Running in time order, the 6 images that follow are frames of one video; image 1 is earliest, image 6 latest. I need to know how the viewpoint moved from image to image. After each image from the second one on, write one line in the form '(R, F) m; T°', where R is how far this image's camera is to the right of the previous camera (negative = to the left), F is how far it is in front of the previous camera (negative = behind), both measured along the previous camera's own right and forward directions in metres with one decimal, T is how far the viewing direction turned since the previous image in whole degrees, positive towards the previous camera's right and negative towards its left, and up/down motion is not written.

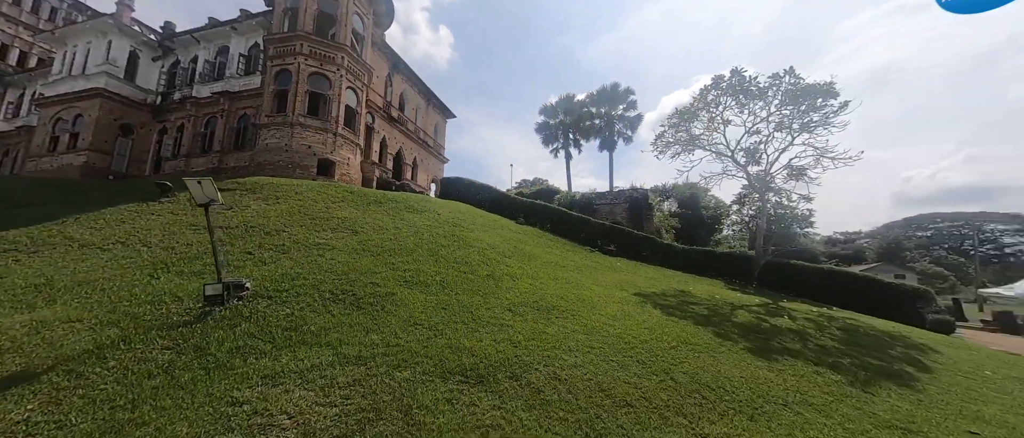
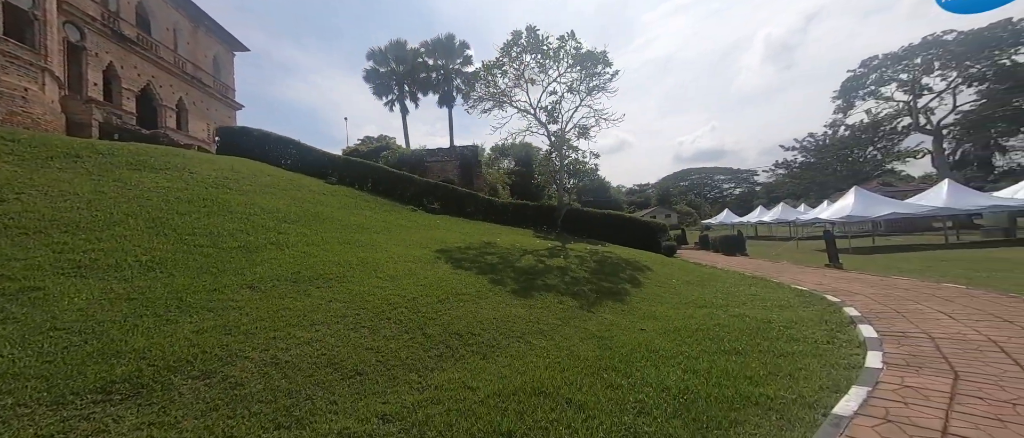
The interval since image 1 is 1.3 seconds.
(+1.8, +0.1) m; +23°
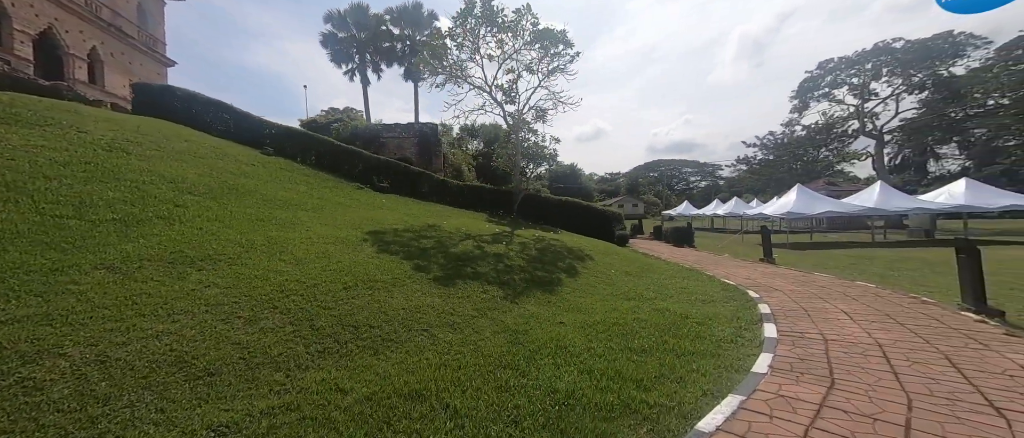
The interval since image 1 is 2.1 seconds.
(+0.9, +0.4) m; +4°
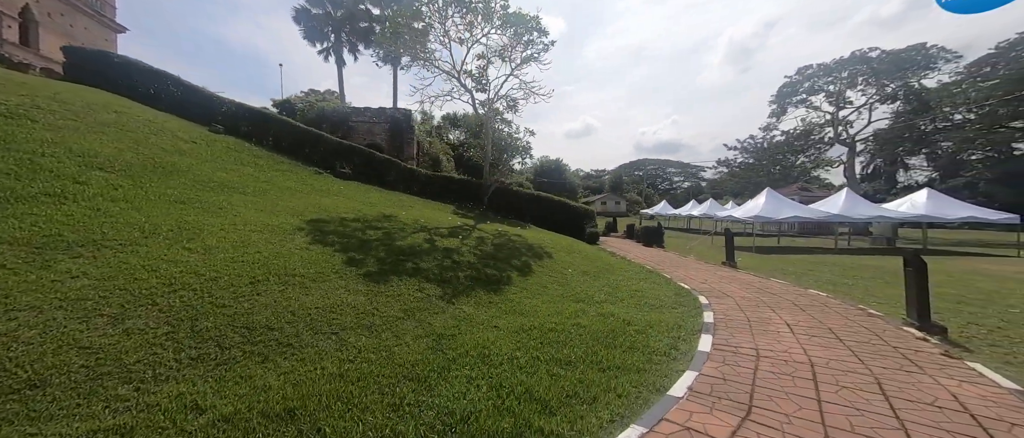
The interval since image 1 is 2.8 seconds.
(+0.7, +0.4) m; +2°
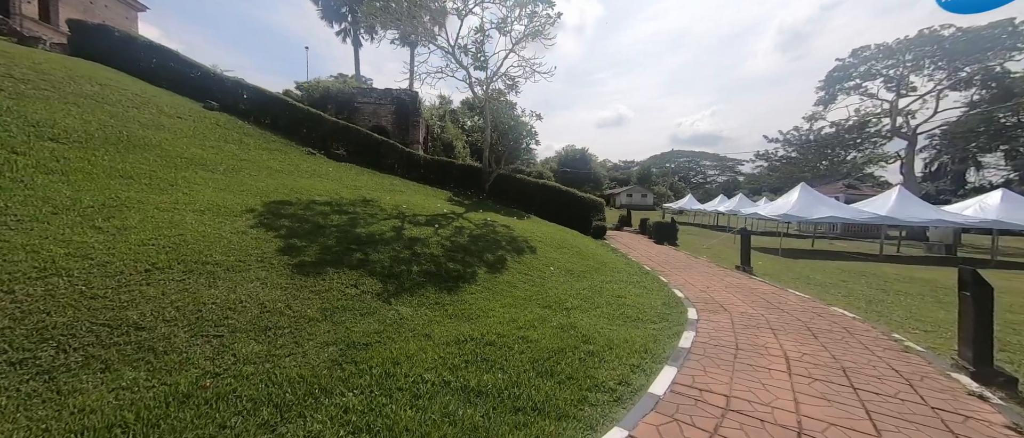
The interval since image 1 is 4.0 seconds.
(+1.0, +0.8) m; -4°
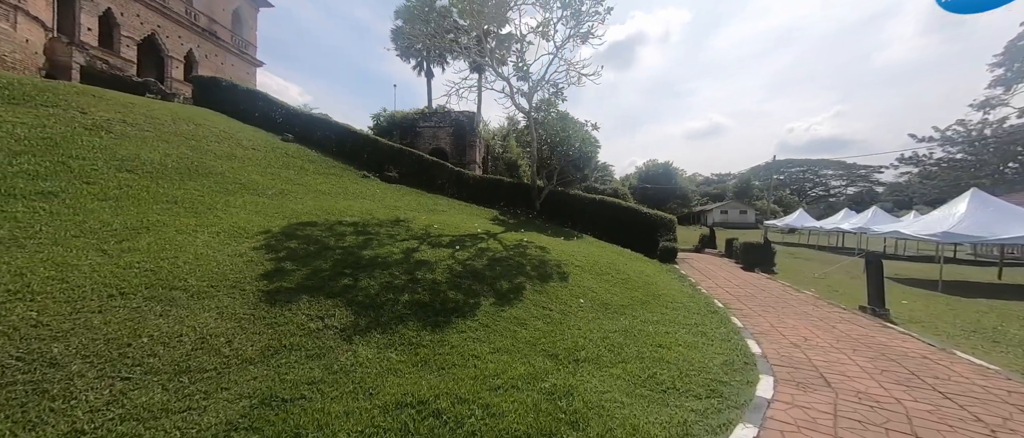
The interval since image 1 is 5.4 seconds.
(+1.0, +1.1) m; -13°
